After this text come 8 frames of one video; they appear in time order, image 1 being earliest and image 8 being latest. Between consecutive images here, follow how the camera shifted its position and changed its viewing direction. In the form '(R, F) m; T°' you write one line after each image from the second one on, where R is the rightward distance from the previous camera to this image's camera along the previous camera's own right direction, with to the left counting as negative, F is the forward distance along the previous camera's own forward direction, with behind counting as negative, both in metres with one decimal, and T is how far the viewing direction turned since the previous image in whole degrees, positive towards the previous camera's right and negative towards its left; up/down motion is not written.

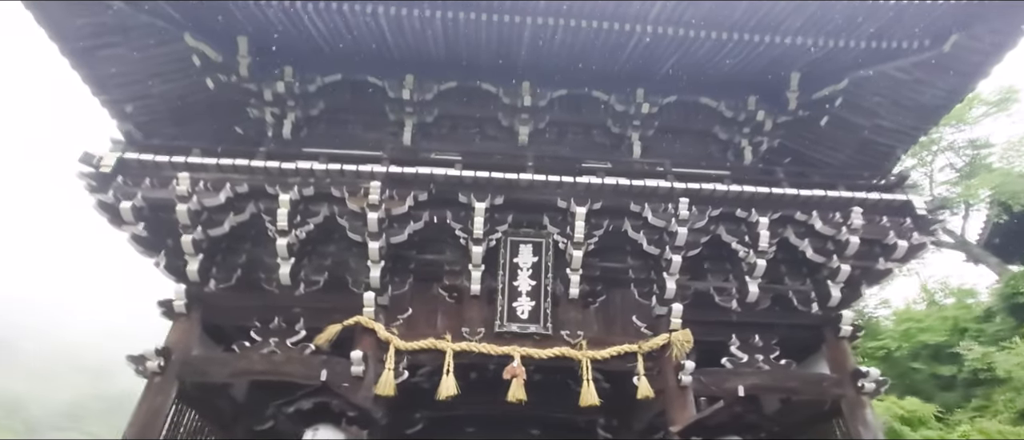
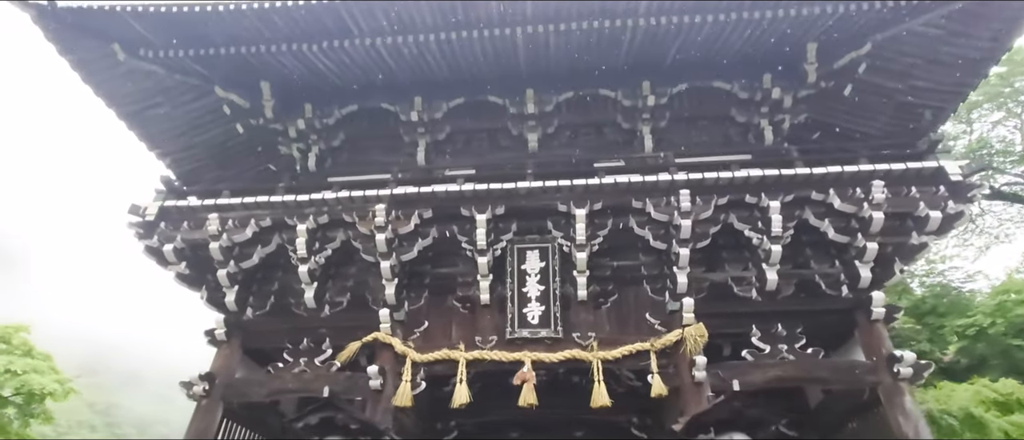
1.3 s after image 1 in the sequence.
(+0.7, -0.1) m; -7°
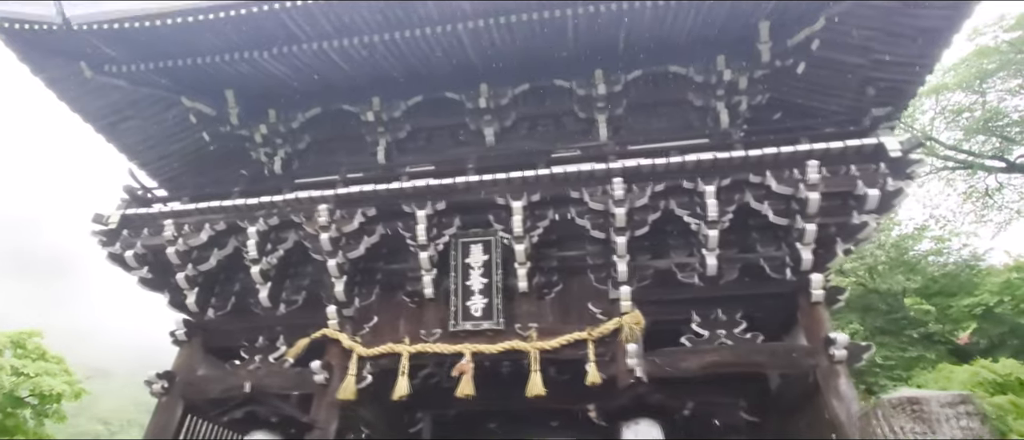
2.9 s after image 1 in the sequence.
(+0.9, 0.0) m; -3°
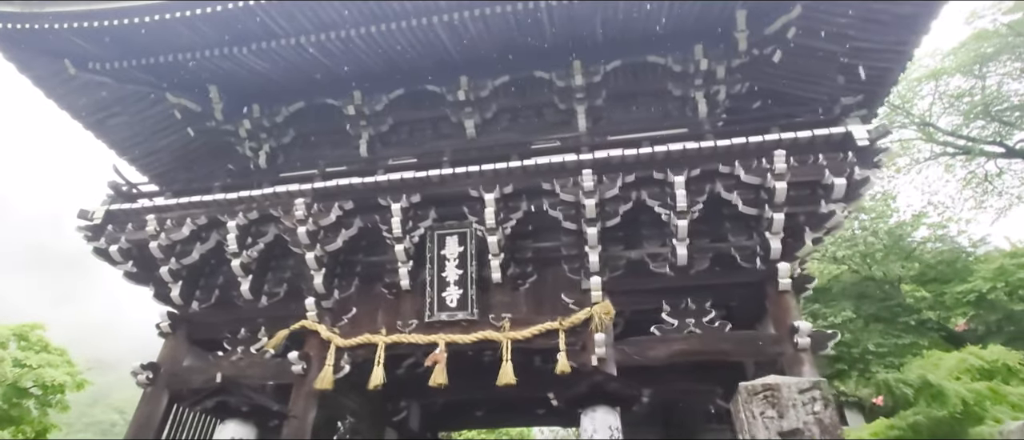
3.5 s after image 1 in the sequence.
(+0.4, -0.1) m; -1°
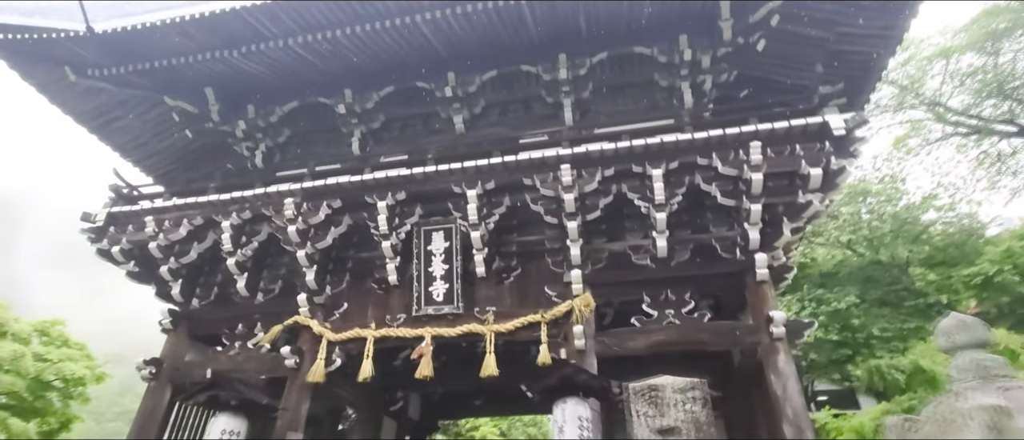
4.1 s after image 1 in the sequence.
(+0.3, -0.1) m; -2°
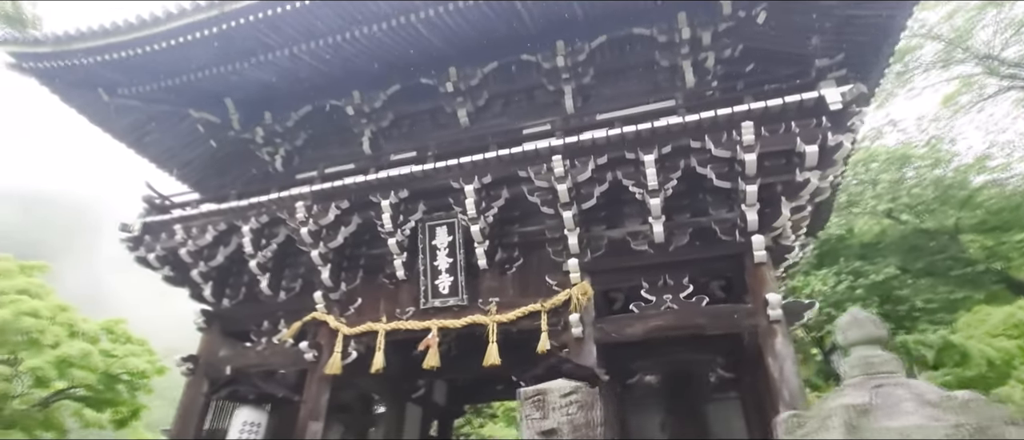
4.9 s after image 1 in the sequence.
(+0.5, -0.1) m; -5°
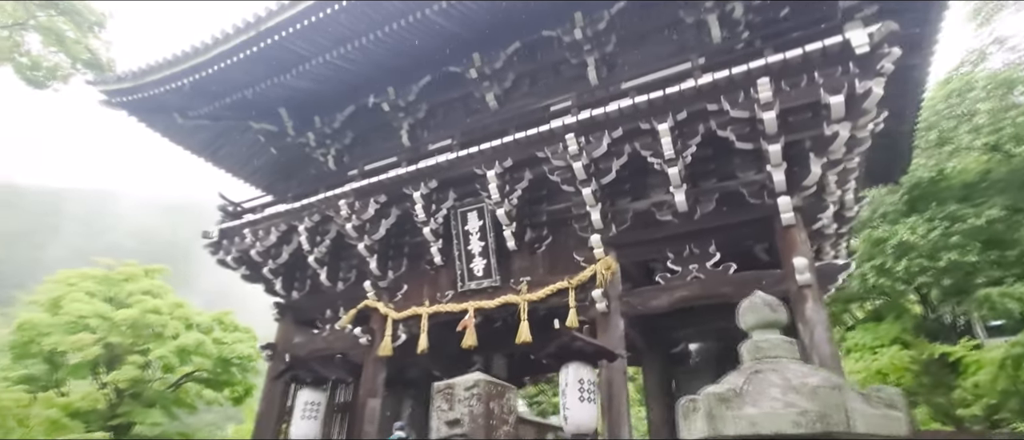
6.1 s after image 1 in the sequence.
(+0.6, -0.1) m; -9°
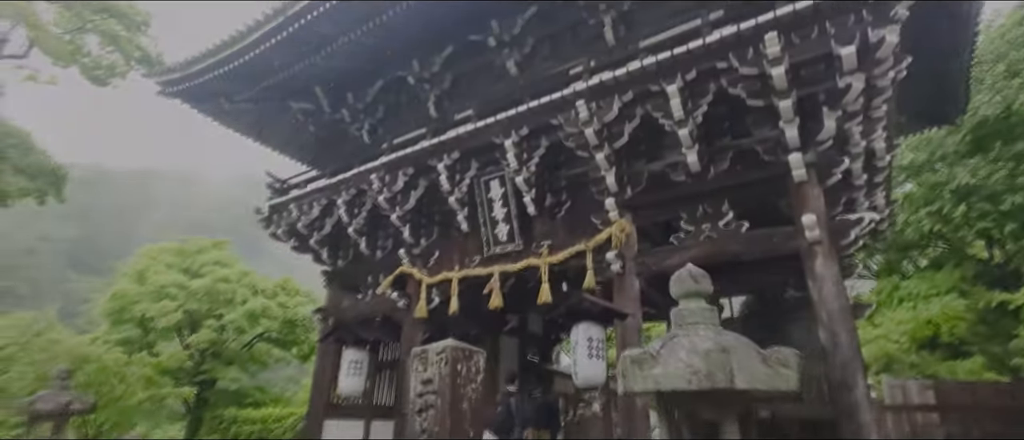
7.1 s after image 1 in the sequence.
(+0.4, -0.2) m; -6°
